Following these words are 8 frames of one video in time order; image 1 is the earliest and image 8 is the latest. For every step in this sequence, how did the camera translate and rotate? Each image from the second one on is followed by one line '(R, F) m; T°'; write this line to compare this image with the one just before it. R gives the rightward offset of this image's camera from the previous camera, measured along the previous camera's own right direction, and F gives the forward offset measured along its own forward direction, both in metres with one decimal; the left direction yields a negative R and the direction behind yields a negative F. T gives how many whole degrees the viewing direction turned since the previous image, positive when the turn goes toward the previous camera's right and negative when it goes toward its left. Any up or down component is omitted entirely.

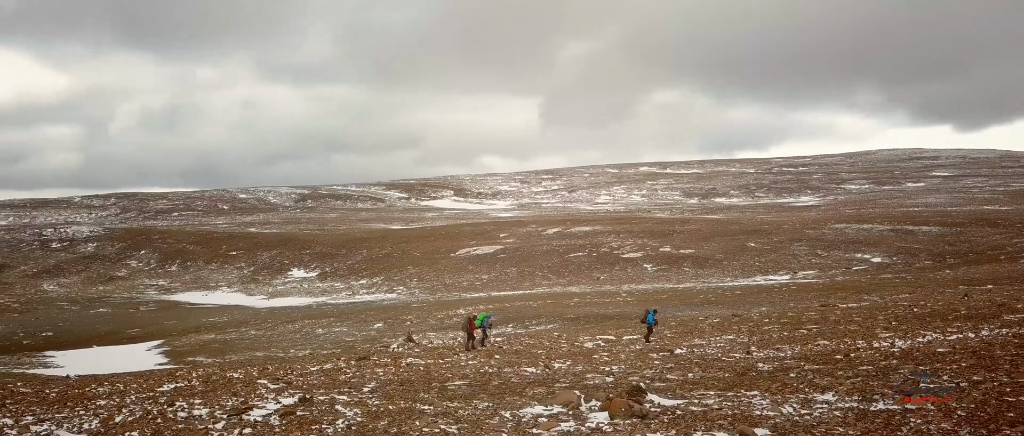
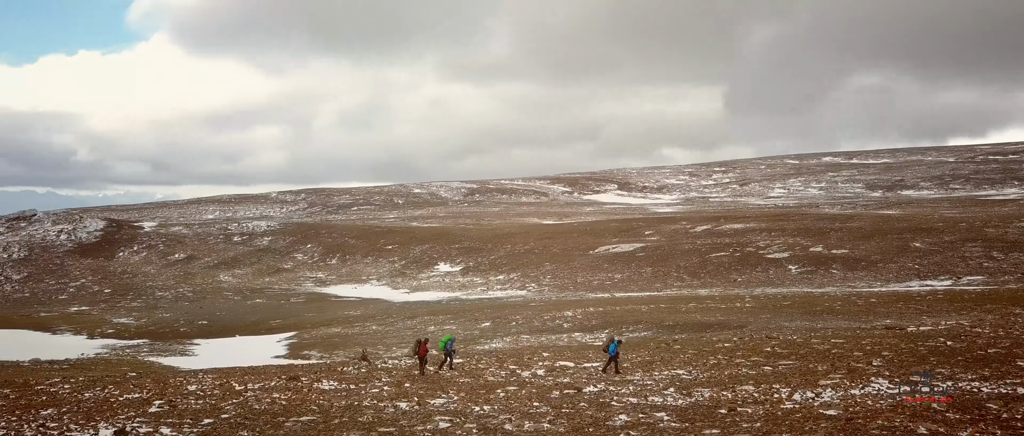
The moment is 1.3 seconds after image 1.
(+2.5, +0.8) m; -13°
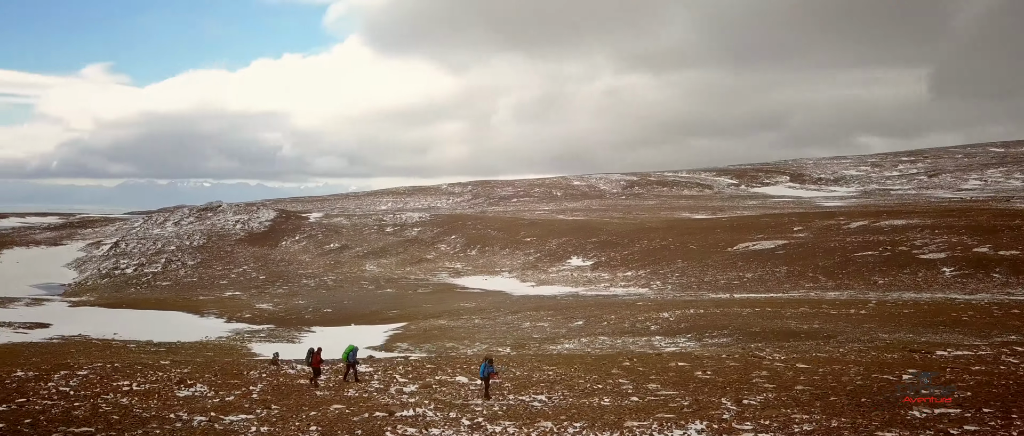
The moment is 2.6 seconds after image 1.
(+2.9, +1.0) m; -12°
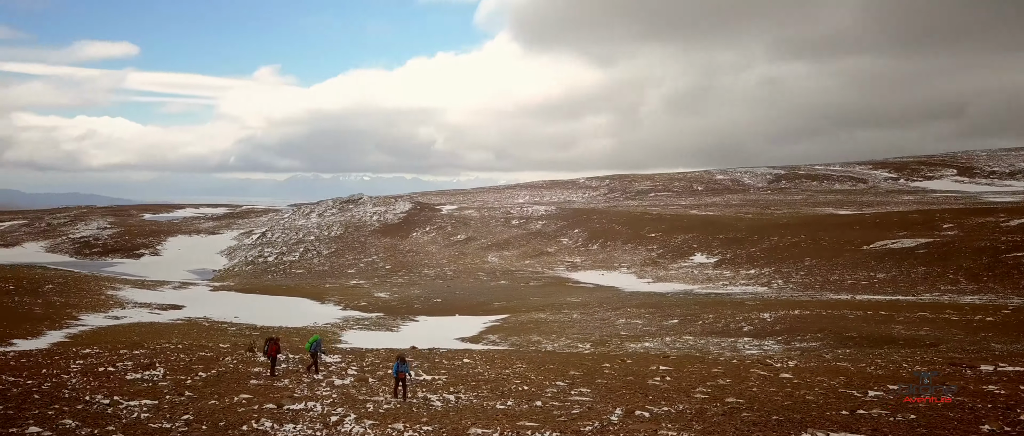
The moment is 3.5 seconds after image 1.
(+1.9, +0.6) m; -10°
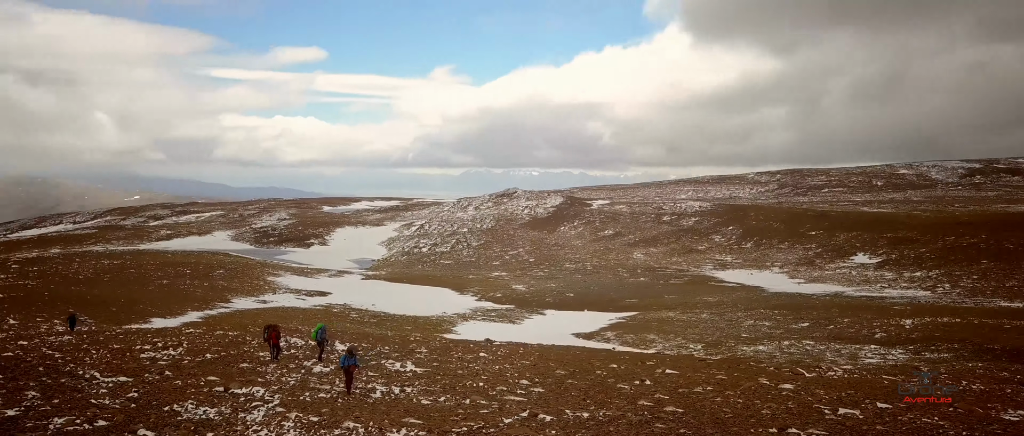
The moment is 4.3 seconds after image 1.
(+1.7, +0.5) m; -12°
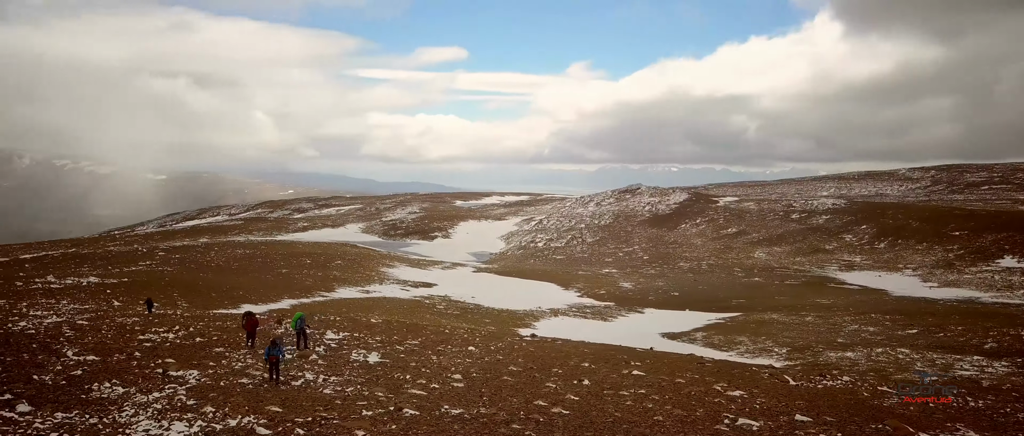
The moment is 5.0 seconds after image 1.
(+1.7, +0.3) m; -10°
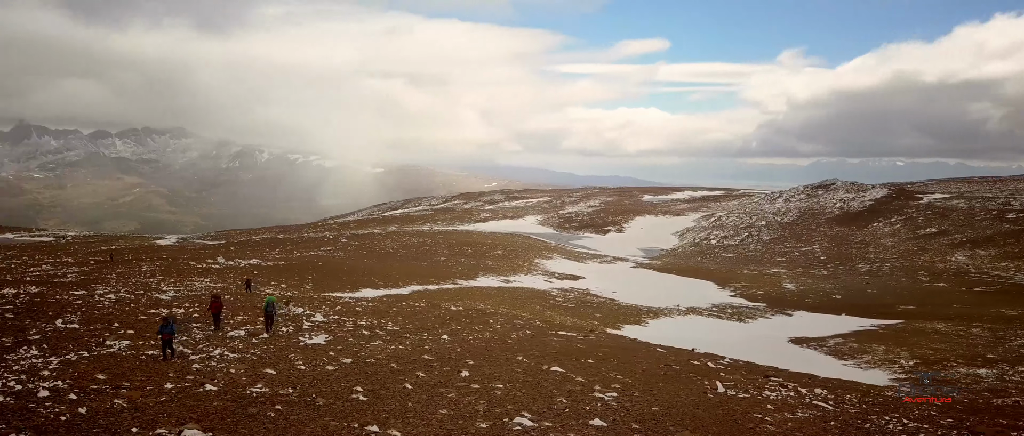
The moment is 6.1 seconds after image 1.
(+2.6, +0.3) m; -14°
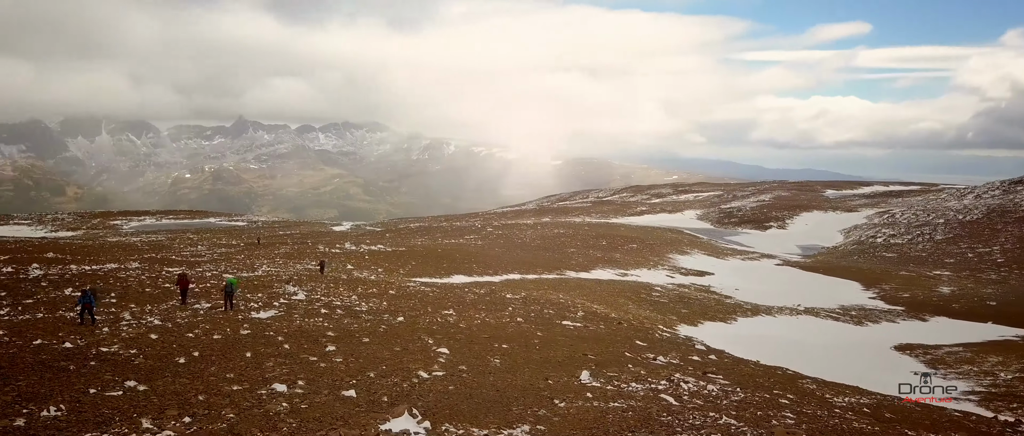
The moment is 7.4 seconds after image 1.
(+2.8, -0.1) m; -13°
